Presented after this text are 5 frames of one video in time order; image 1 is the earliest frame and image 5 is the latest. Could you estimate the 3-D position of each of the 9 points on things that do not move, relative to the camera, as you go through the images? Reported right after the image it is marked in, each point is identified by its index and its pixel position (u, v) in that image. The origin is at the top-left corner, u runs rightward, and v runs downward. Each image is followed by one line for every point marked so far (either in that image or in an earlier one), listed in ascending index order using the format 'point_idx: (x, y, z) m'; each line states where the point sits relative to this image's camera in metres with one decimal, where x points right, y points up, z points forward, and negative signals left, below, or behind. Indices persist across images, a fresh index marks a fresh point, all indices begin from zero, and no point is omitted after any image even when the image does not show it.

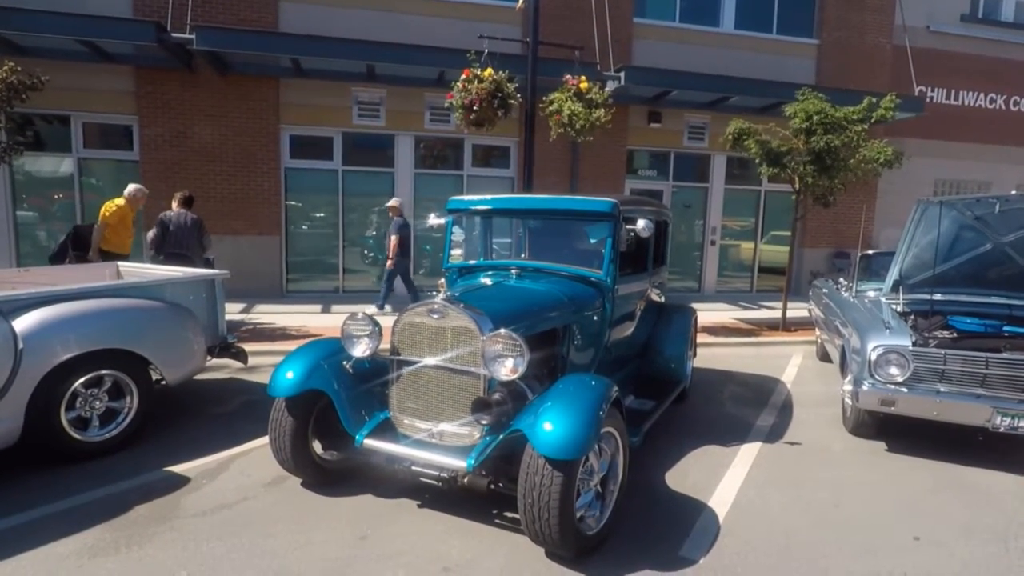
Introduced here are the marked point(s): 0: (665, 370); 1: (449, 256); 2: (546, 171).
0: (+1.6, -0.9, +6.2) m
1: (-0.6, +0.3, +5.4) m
2: (+0.7, +2.5, +12.5) m
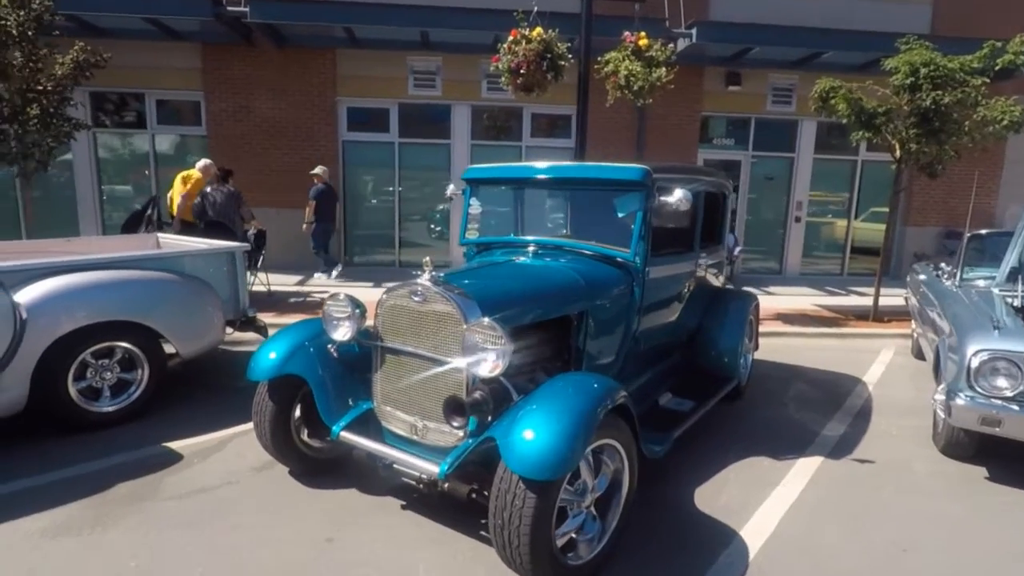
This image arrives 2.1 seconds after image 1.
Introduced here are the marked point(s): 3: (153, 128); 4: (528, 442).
0: (+1.9, -0.7, +5.5) m
1: (-0.4, +0.5, +4.9) m
2: (+1.9, +2.9, +11.7) m
3: (-7.0, +3.2, +11.6) m
4: (+0.1, -0.7, +2.7) m
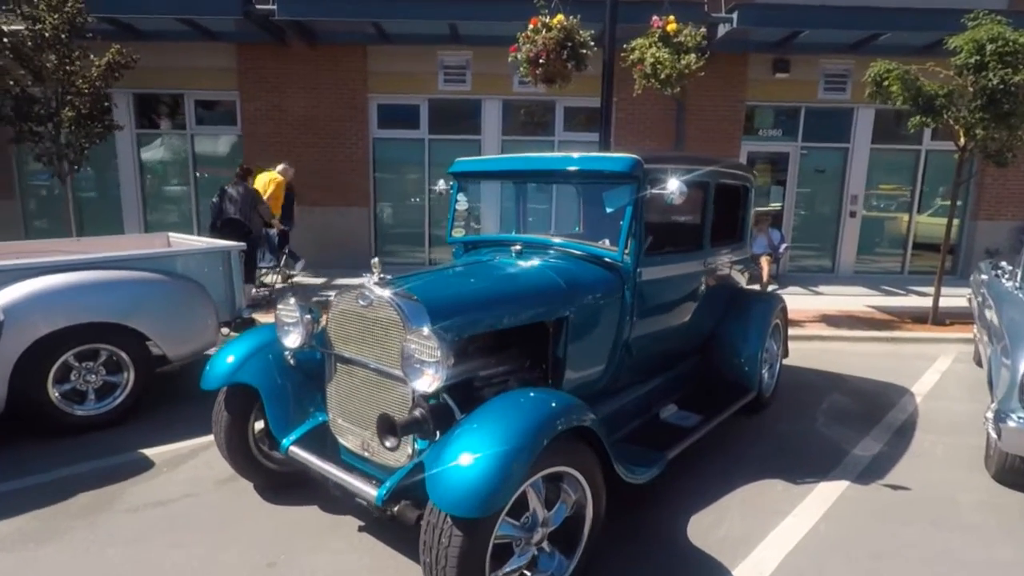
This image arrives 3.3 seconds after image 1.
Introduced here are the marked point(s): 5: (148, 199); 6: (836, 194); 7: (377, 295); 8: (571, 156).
0: (+1.9, -0.7, +4.9) m
1: (-0.5, +0.5, +4.6) m
2: (+2.5, +2.9, +11.1) m
3: (-6.4, +3.2, +11.9) m
4: (-0.2, -0.7, +2.4) m
5: (-7.6, +1.9, +12.3) m
6: (+6.4, +1.8, +11.5) m
7: (-0.7, 0.0, +3.0) m
8: (+0.4, +0.9, +4.0) m
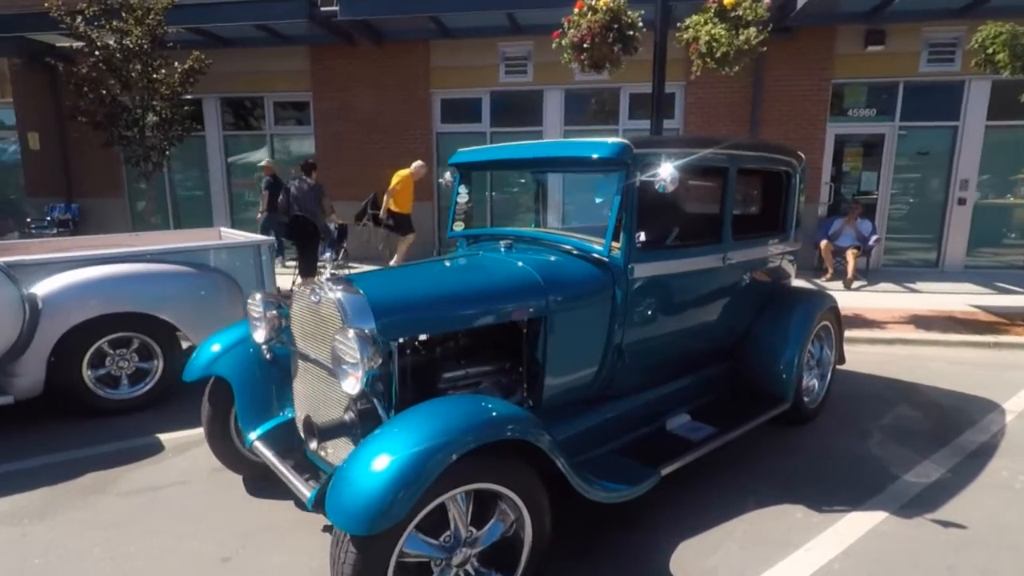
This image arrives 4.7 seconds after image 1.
0: (+1.9, -0.7, +4.4) m
1: (-0.4, +0.5, +4.5) m
2: (+3.6, +3.0, +10.4) m
3: (-5.1, +3.4, +12.5) m
4: (-0.5, -0.7, +2.2) m
5: (-6.2, +2.0, +13.1) m
6: (+7.4, +1.9, +10.2) m
7: (-0.9, 0.0, +2.9) m
8: (+0.3, +0.9, +3.7) m
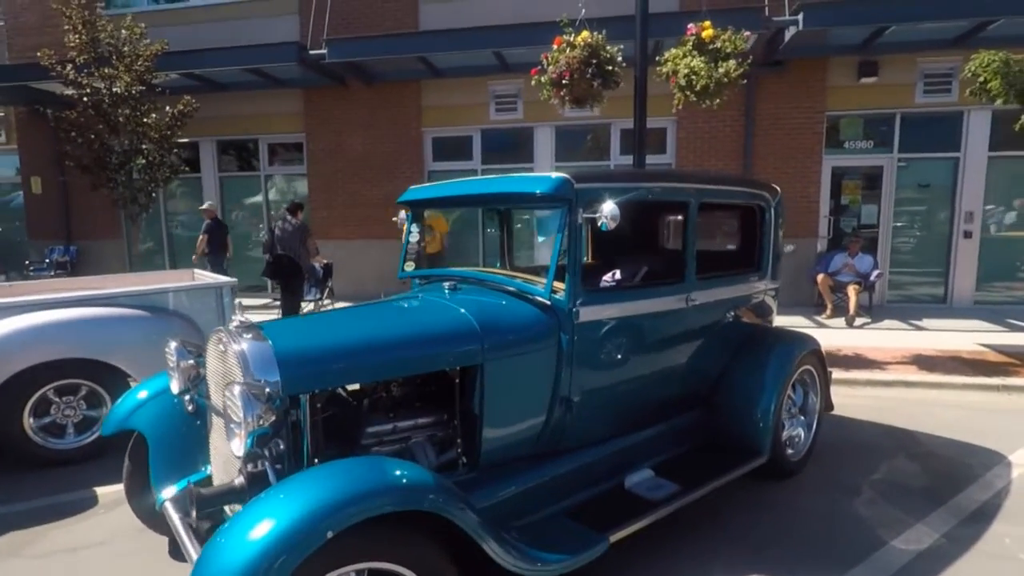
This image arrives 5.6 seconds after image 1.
0: (+1.6, -1.0, +4.1) m
1: (-0.8, +0.2, +4.3) m
2: (+3.4, +2.3, +10.2) m
3: (-5.3, +2.5, +12.6) m
4: (-0.9, -0.9, +2.0) m
5: (-6.4, +1.1, +13.1) m
6: (+7.2, +1.3, +9.8) m
7: (-1.3, -0.2, +2.7) m
8: (0.0, +0.7, +3.5) m
